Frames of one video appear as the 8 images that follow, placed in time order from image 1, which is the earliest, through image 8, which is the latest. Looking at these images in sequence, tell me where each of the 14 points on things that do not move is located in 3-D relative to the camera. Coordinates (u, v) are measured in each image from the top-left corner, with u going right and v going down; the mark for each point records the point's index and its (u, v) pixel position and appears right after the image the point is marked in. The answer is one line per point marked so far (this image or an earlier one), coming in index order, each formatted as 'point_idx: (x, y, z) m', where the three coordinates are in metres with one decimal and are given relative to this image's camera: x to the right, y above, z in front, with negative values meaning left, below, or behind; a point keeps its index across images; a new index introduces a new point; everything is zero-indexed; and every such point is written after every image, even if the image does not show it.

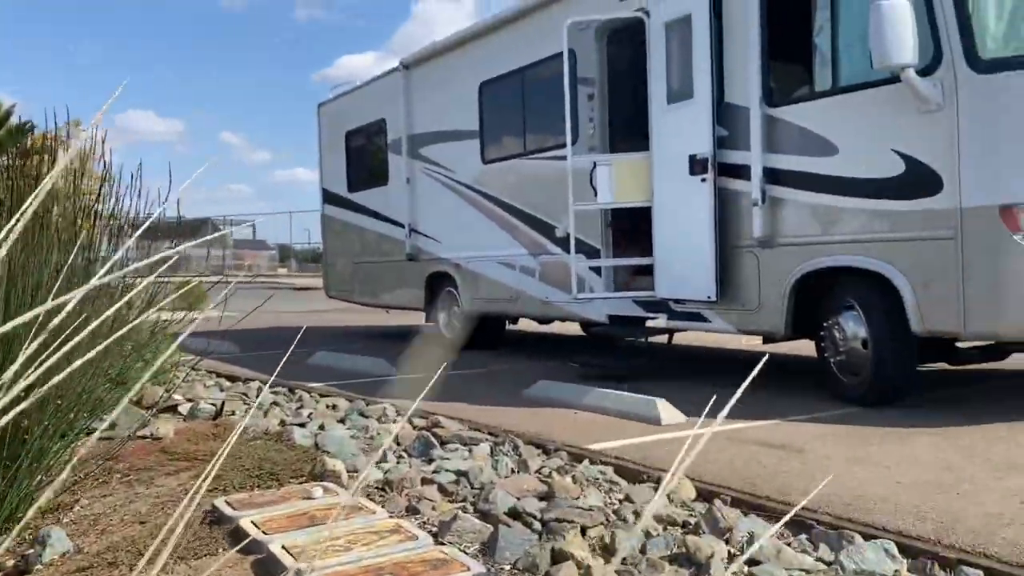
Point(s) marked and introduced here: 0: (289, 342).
0: (-3.5, -0.9, +13.5) m
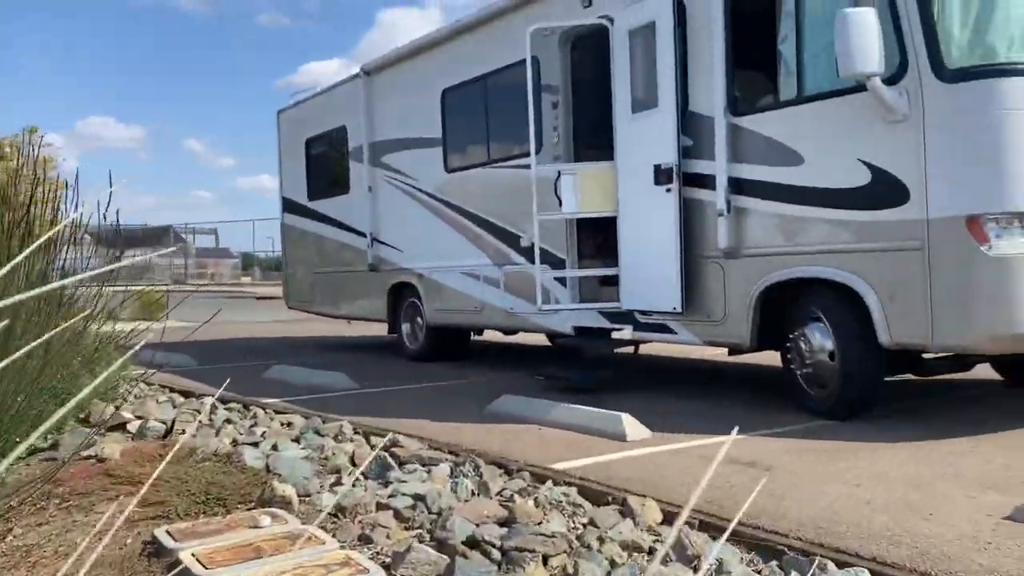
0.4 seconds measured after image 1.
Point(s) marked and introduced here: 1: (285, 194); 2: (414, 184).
0: (-4.0, -1.0, +13.2) m
1: (-3.9, +1.6, +15.1) m
2: (-1.3, +1.4, +11.4) m
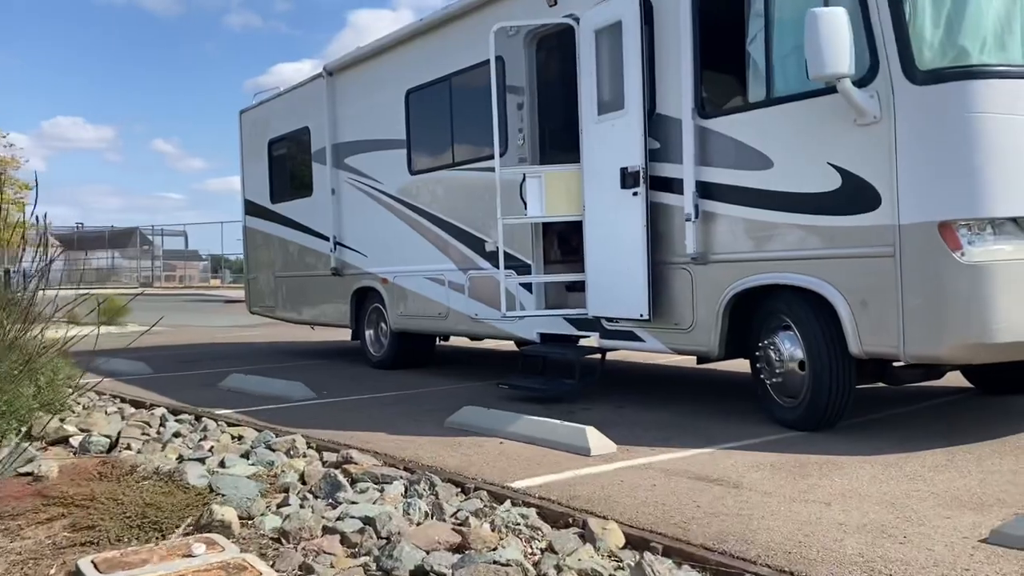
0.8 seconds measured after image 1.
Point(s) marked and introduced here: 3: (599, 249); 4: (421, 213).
0: (-4.5, -1.1, +12.8) m
1: (-4.5, +1.5, +14.7) m
2: (-1.7, +1.3, +11.1) m
3: (+0.8, +0.3, +7.6) m
4: (-1.1, +0.9, +10.3) m
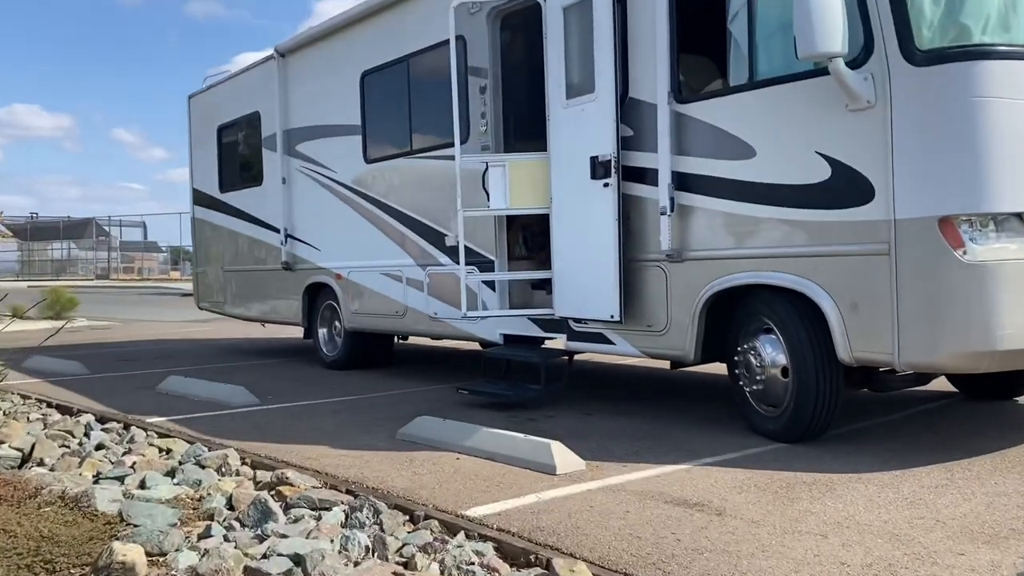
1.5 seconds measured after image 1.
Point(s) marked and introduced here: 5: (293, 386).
0: (-5.0, -1.0, +12.0) m
1: (-5.0, +1.6, +13.9) m
2: (-2.2, +1.3, +10.5) m
3: (+0.4, +0.3, +7.0) m
4: (-1.5, +0.9, +9.7) m
5: (-2.3, -1.0, +9.2) m
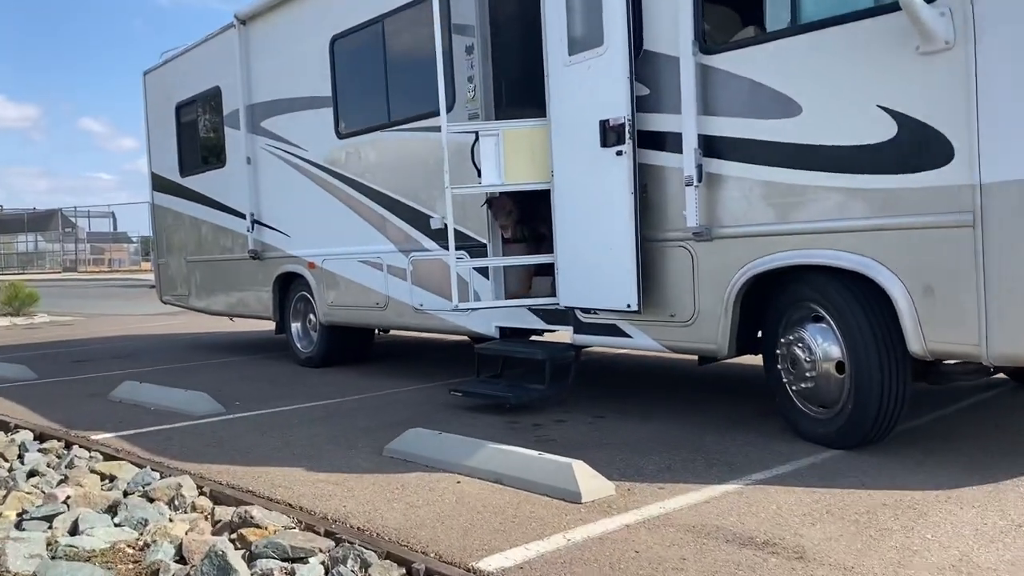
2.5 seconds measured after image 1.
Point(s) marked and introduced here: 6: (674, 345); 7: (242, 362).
0: (-5.1, -1.0, +11.0) m
1: (-5.3, +1.7, +12.9) m
2: (-2.3, +1.5, +9.5) m
3: (+0.4, +0.5, +6.1) m
4: (-1.6, +1.0, +8.7) m
5: (-2.4, -1.0, +8.2) m
6: (+1.1, -0.4, +5.6) m
7: (-3.3, -0.9, +10.5) m
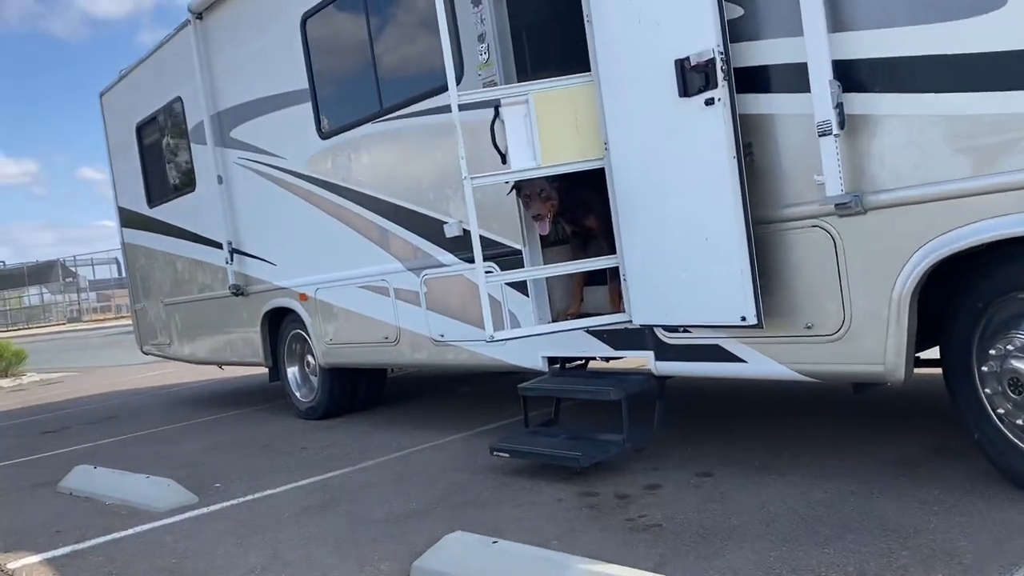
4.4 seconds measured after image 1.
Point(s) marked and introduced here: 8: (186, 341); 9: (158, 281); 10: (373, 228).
0: (-4.7, -1.6, +9.4) m
1: (-5.0, +1.1, +11.2) m
2: (-2.1, +1.1, +7.8) m
3: (+0.7, +0.4, +4.4) m
4: (-1.4, +0.8, +7.0) m
5: (-2.0, -1.3, +6.6) m
6: (+1.4, -0.4, +3.9) m
7: (-2.8, -1.3, +8.9) m
8: (-3.8, -0.6, +10.1) m
9: (-4.3, +0.1, +10.6) m
10: (-1.1, +0.5, +6.8) m
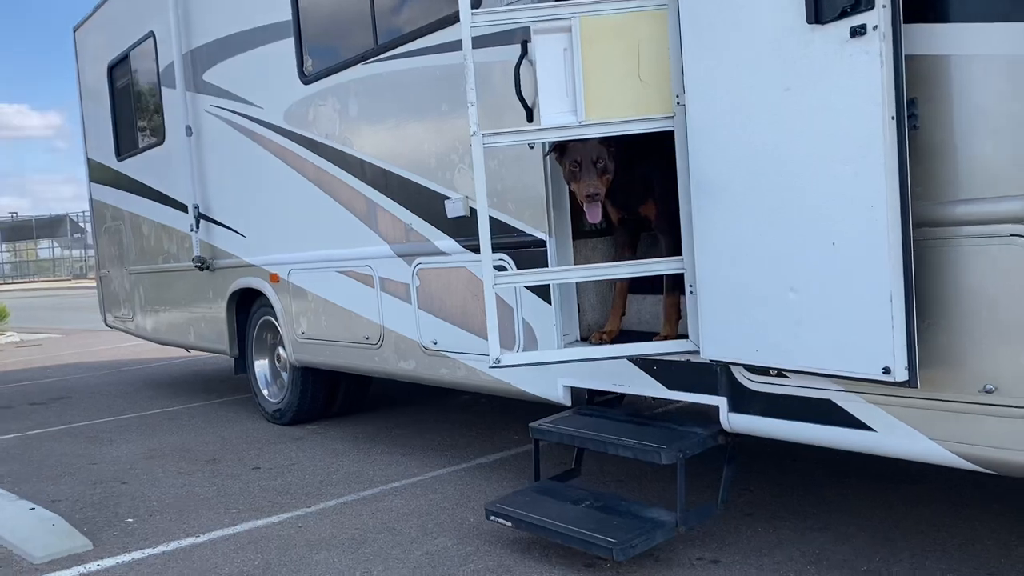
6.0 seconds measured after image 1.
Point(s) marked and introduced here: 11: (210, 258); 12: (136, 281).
0: (-4.6, -1.2, +8.1) m
1: (-4.8, +1.5, +9.9) m
2: (-1.9, +1.3, +6.4) m
3: (+0.8, +0.3, +3.0) m
4: (-1.2, +0.9, +5.6) m
5: (-1.9, -1.1, +5.2) m
6: (+1.4, -0.5, +2.5) m
7: (-2.8, -1.1, +7.5) m
8: (-3.7, -0.3, +8.8) m
9: (-4.2, +0.4, +9.2) m
10: (-0.9, +0.5, +5.4) m
11: (-2.5, +0.3, +7.3) m
12: (-3.9, +0.1, +9.0) m
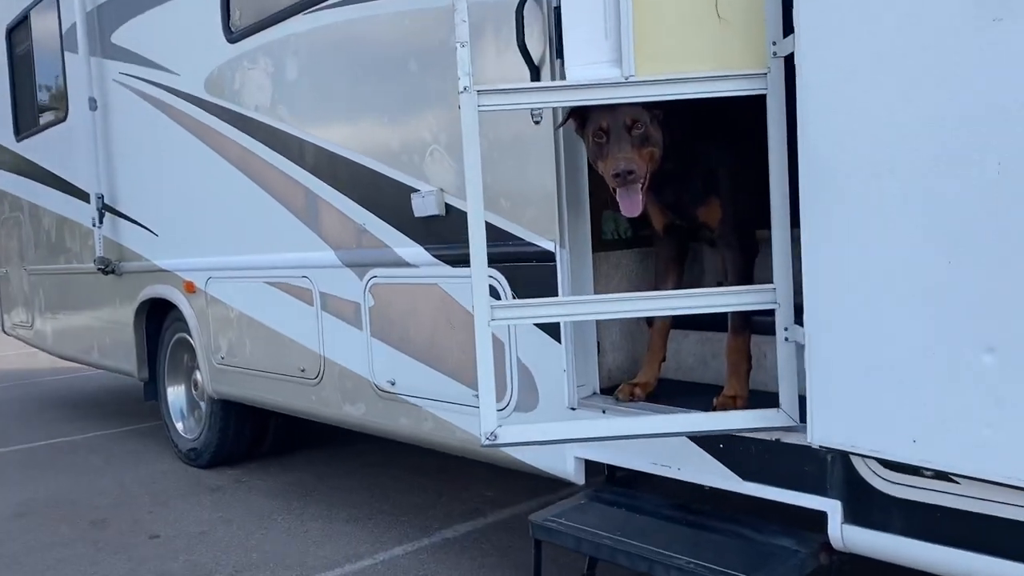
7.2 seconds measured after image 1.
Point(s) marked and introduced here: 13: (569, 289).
0: (-4.9, -1.2, +6.6) m
1: (-5.1, +1.5, +8.5) m
2: (-2.0, +1.2, +5.2) m
3: (+0.8, +0.2, +1.9) m
4: (-1.3, +0.8, +4.4) m
5: (-2.0, -1.2, +3.9) m
6: (+1.4, -0.6, +1.5) m
7: (-3.0, -1.1, +6.2) m
8: (-4.0, -0.3, +7.4) m
9: (-4.5, +0.4, +7.9) m
10: (-1.0, +0.5, +4.2) m
11: (-2.7, +0.2, +6.0) m
12: (-4.2, 0.0, +7.6) m
13: (+0.2, 0.0, +2.6) m
